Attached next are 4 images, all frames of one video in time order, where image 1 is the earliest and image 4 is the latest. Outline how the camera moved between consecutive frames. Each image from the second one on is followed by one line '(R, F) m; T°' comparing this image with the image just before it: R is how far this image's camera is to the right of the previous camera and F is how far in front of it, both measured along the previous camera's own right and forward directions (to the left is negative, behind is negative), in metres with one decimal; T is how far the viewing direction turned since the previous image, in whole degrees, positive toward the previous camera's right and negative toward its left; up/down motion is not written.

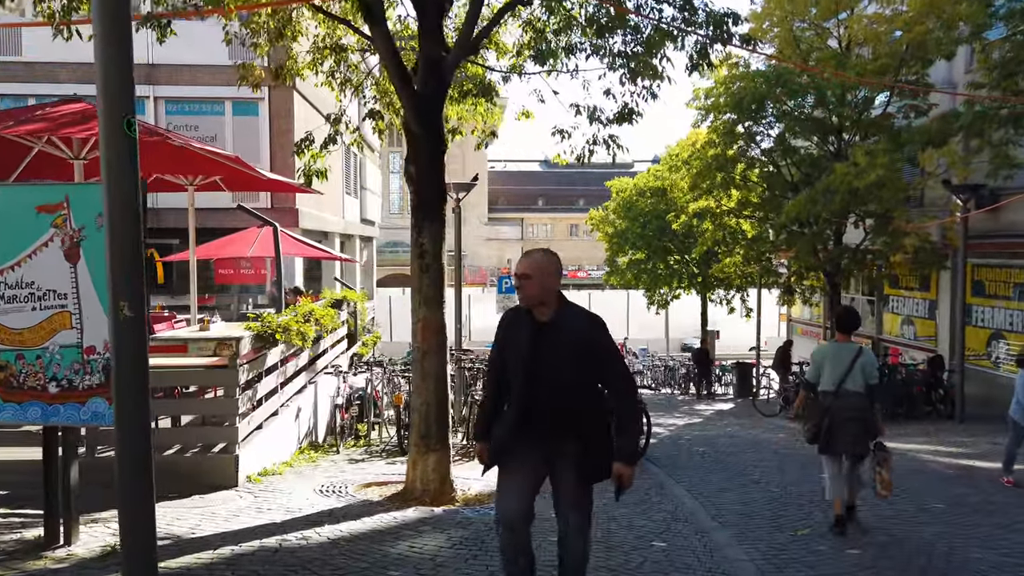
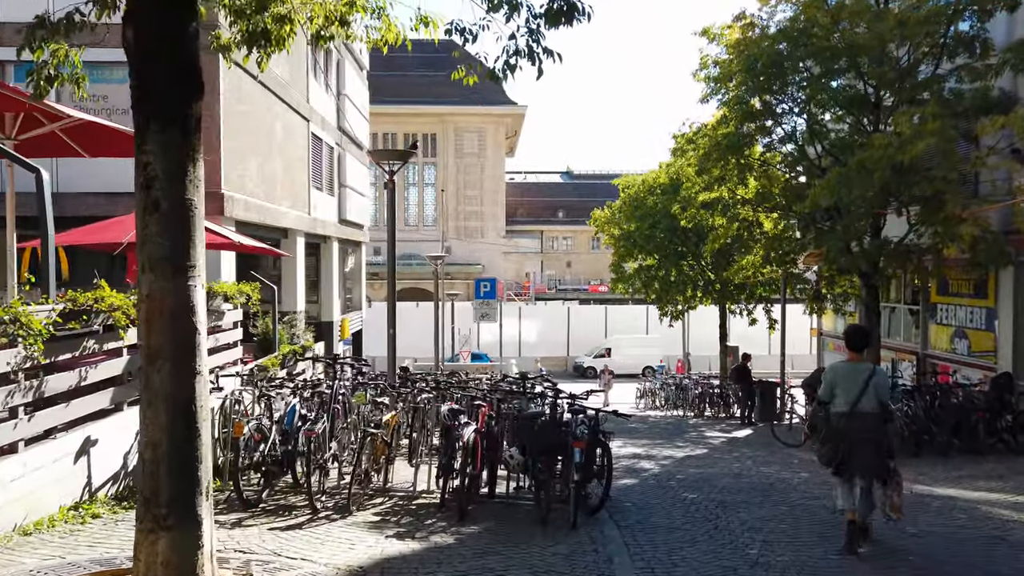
(+1.2, +2.9) m; -2°
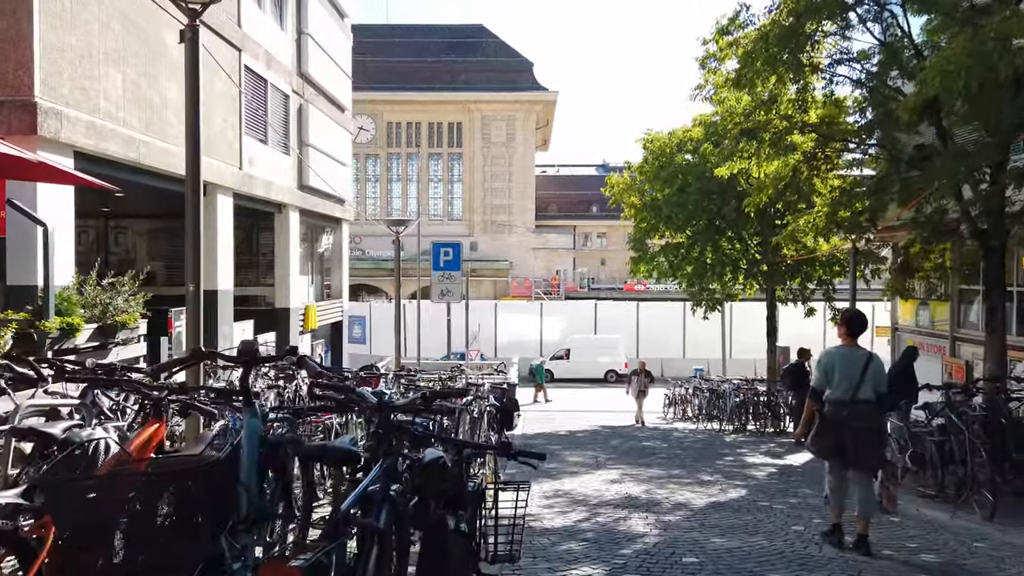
(+1.3, +4.7) m; -3°
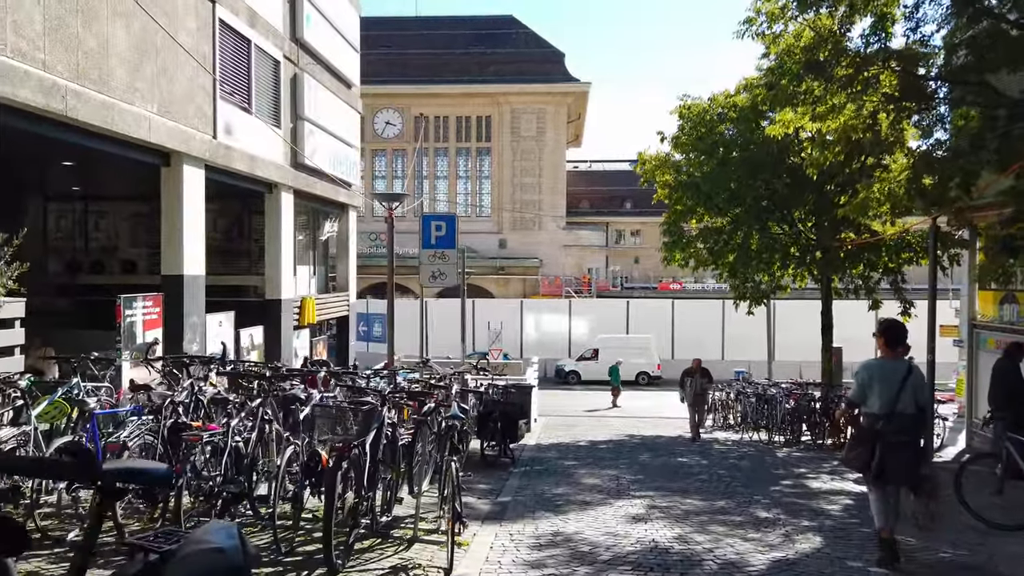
(+0.4, +2.4) m; -3°
